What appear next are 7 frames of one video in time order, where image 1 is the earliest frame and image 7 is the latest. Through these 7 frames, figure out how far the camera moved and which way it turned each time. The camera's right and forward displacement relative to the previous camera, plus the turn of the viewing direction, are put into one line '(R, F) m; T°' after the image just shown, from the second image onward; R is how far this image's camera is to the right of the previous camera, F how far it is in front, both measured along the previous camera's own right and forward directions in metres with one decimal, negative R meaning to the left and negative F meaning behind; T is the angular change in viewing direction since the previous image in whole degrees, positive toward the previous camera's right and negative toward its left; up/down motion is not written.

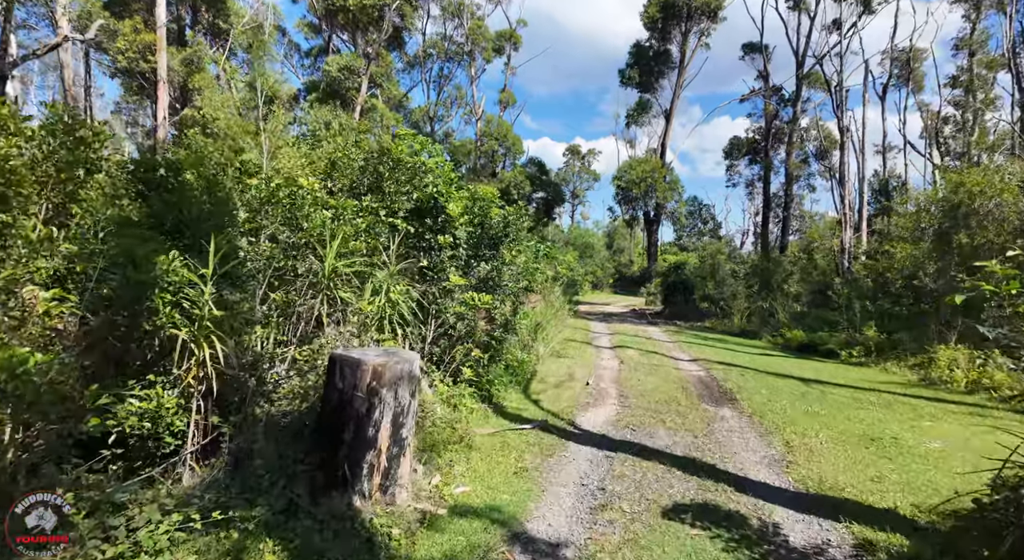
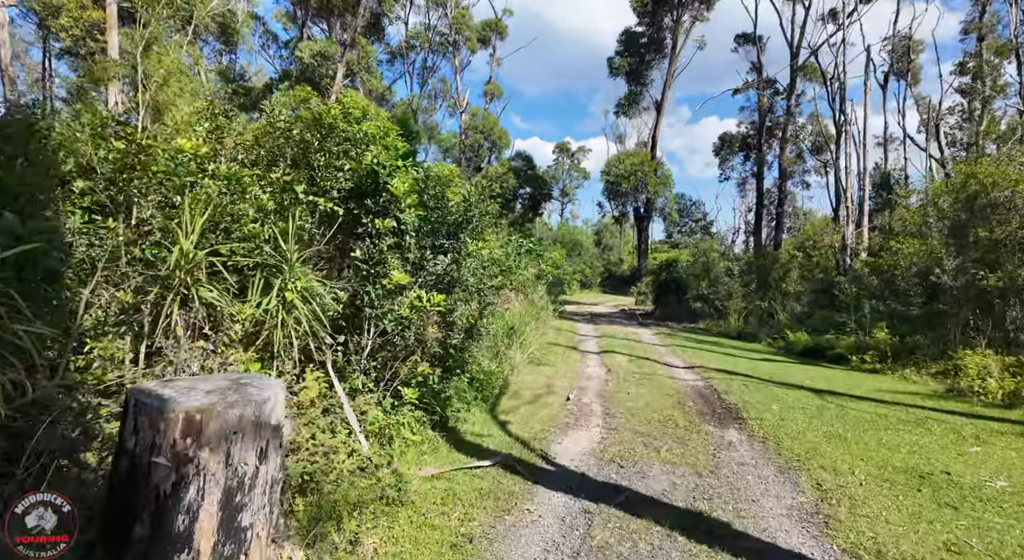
(+0.3, +1.2) m; +1°
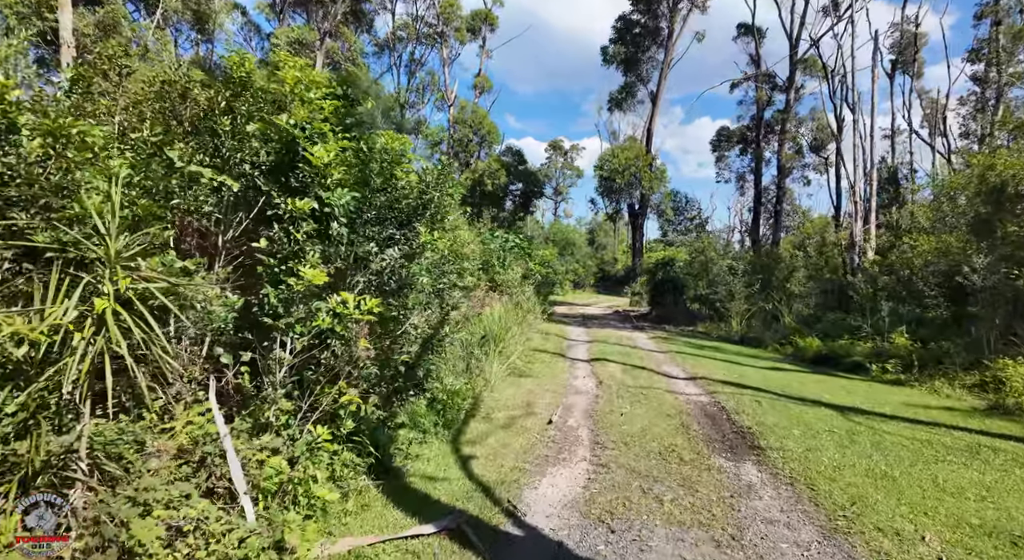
(+0.2, +1.1) m; +1°
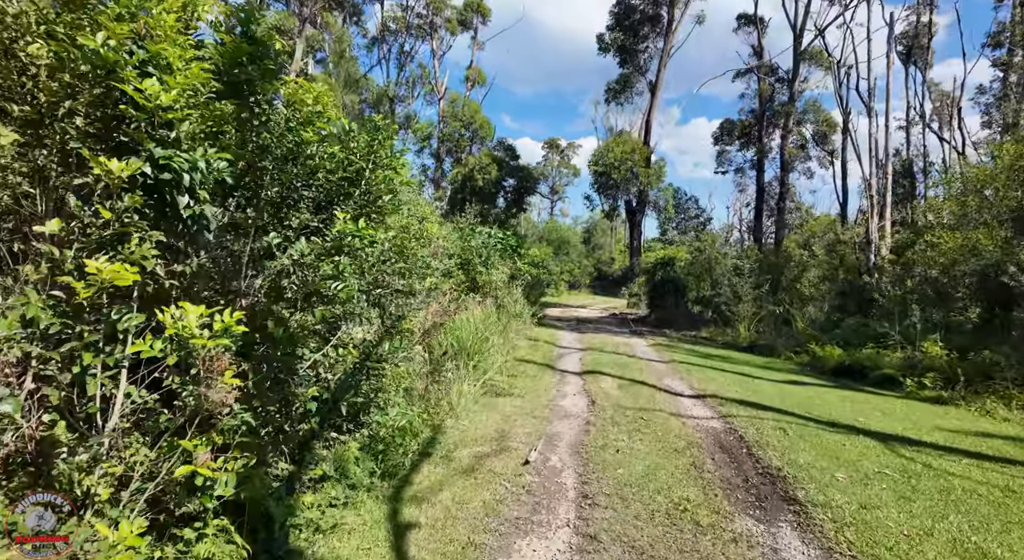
(+0.3, +1.2) m; 0°
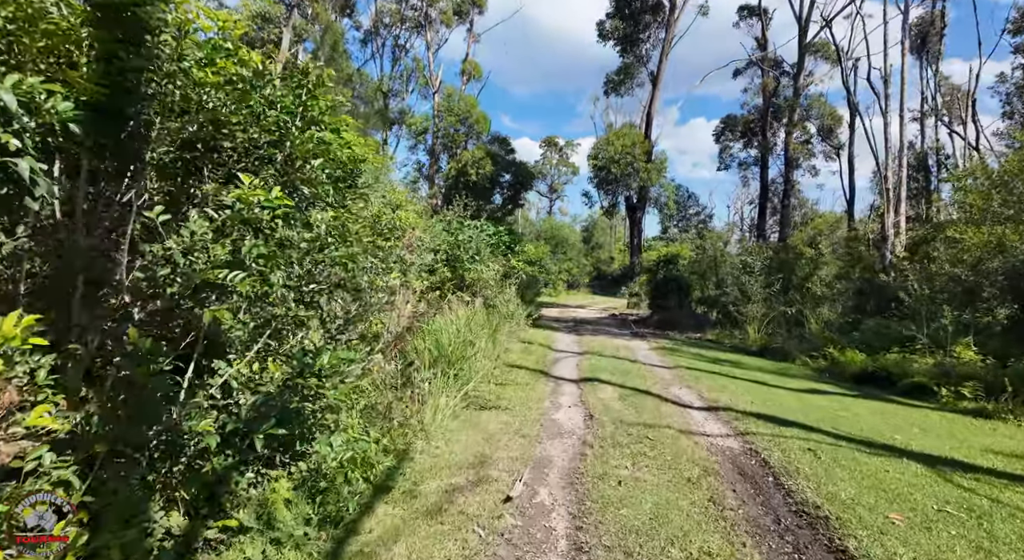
(+0.1, +0.8) m; 0°
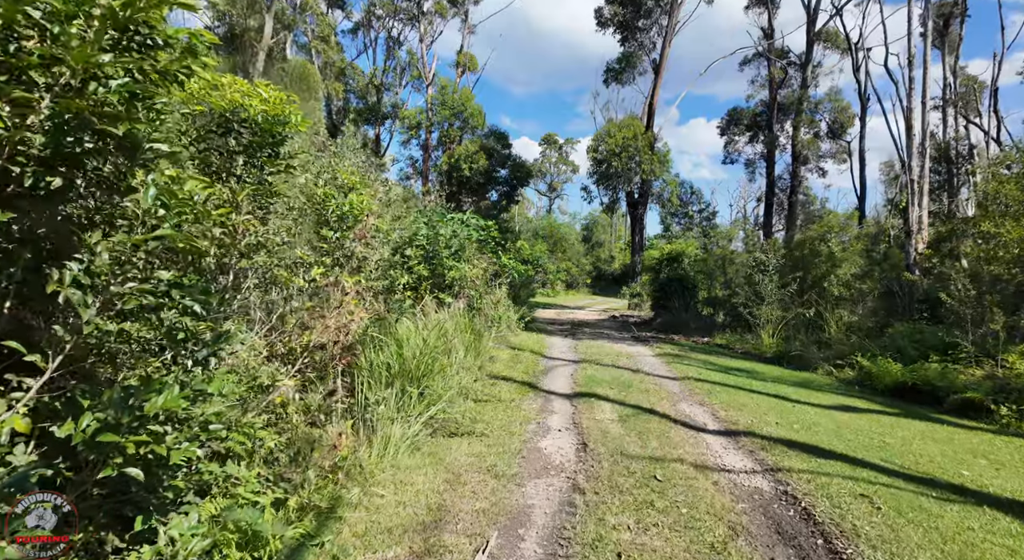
(+0.2, +1.1) m; 0°
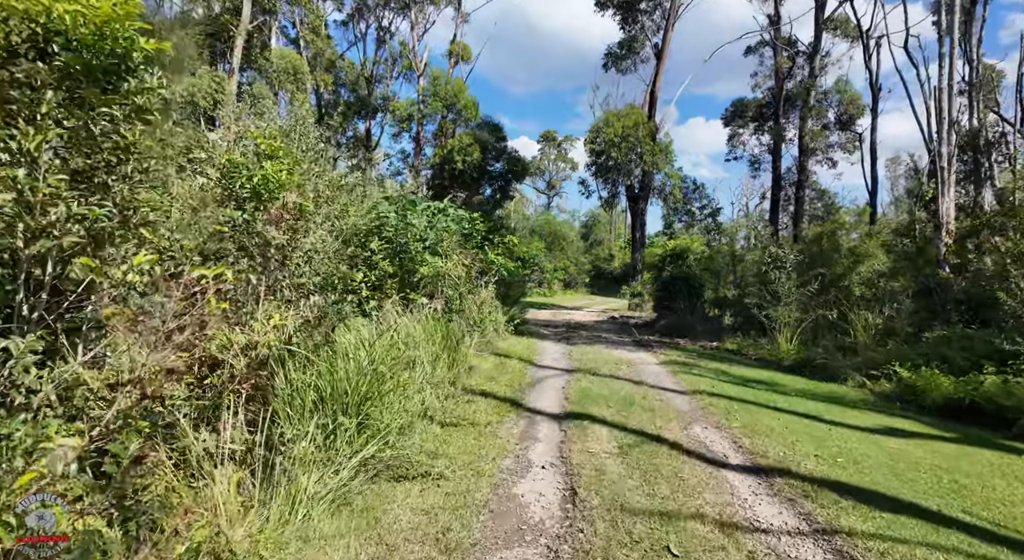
(+0.2, +1.2) m; 0°
